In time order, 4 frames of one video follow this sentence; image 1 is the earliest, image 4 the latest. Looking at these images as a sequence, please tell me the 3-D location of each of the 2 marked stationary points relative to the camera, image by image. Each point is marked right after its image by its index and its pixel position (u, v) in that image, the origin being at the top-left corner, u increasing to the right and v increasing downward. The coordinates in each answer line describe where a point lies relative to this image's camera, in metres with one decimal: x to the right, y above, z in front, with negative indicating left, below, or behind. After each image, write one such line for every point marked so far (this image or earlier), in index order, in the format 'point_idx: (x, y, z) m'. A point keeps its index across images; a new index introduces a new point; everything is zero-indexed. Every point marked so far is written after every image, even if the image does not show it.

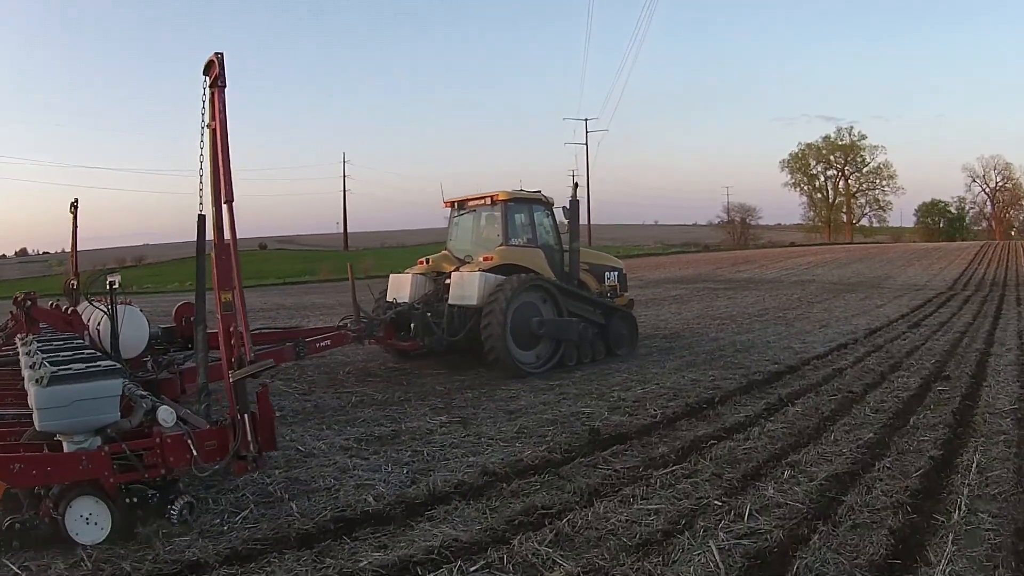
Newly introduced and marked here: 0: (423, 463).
0: (-0.6, -1.1, +5.2) m
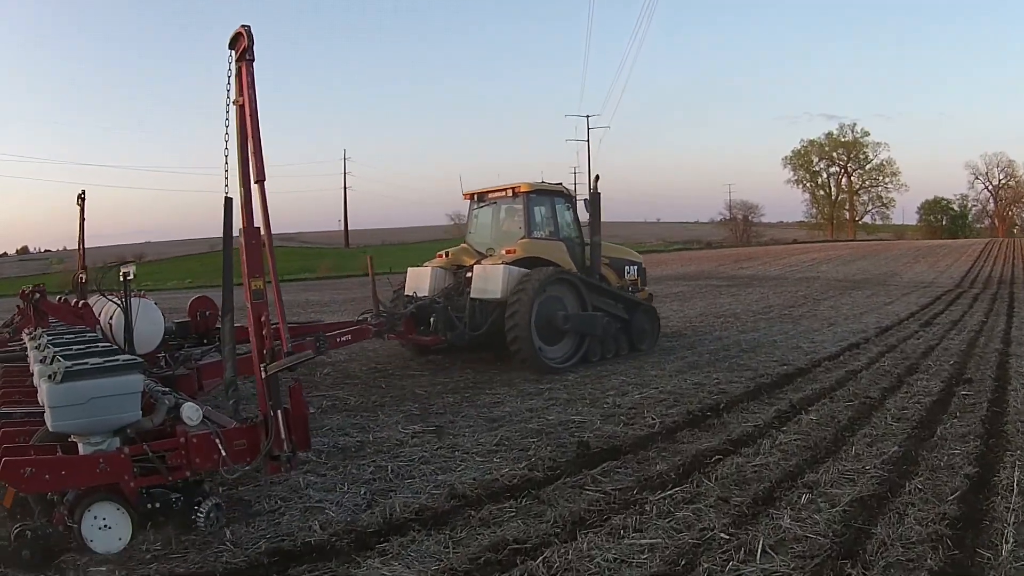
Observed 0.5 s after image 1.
0: (-0.4, -1.1, +4.9) m
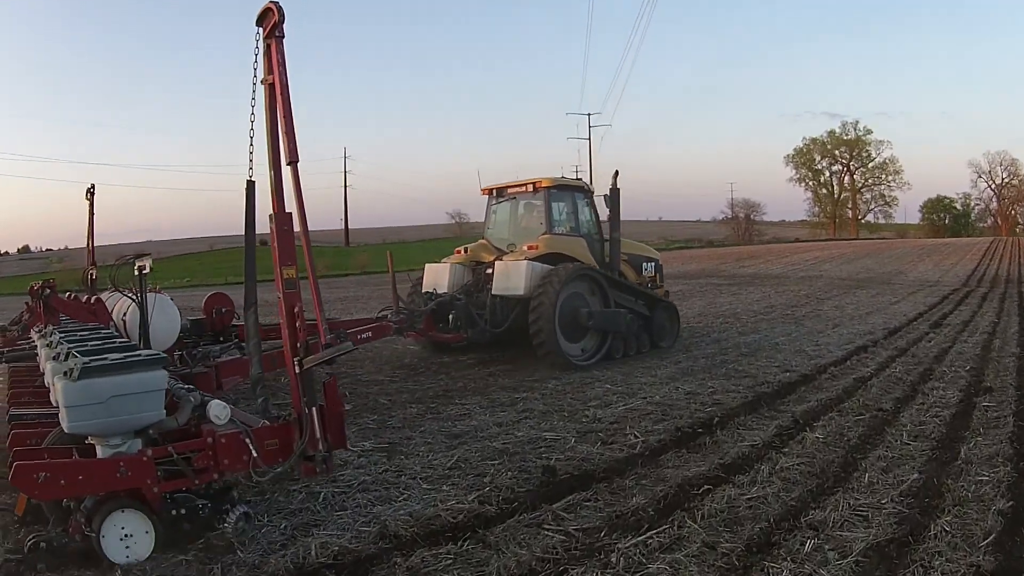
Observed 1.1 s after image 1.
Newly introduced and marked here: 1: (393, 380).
0: (-0.2, -1.0, +4.7) m
1: (-1.1, -0.9, +7.2) m
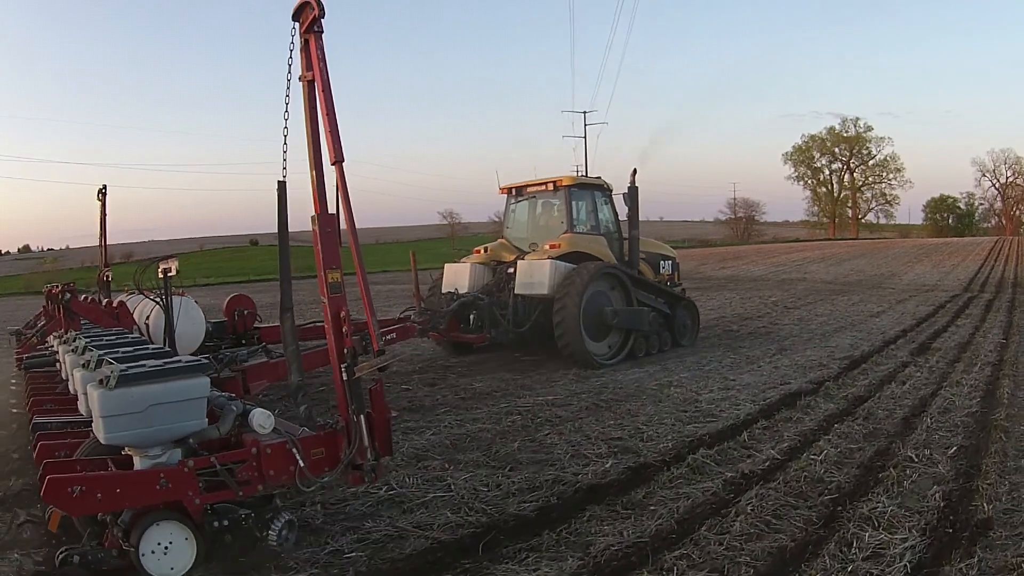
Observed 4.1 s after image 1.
0: (+0.1, -1.1, +4.6) m
1: (-0.9, -0.9, +7.1) m
